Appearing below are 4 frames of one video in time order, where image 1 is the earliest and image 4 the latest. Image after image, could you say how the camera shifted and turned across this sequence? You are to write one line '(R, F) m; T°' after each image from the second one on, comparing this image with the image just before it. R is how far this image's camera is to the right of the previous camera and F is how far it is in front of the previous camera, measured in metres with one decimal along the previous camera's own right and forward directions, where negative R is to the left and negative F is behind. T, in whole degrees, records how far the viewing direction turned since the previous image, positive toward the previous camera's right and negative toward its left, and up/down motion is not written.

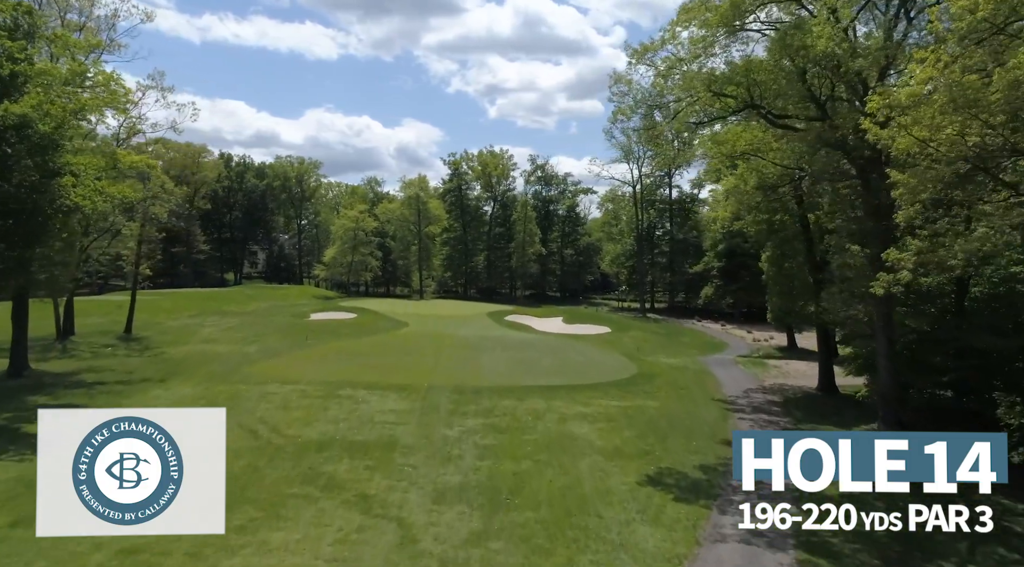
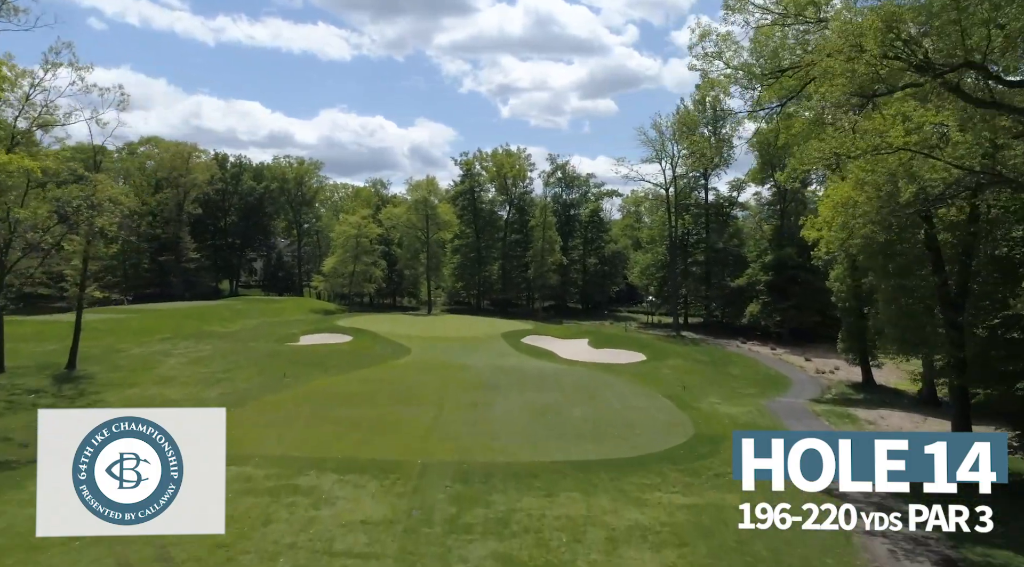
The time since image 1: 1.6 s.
(-0.2, +6.0) m; -1°
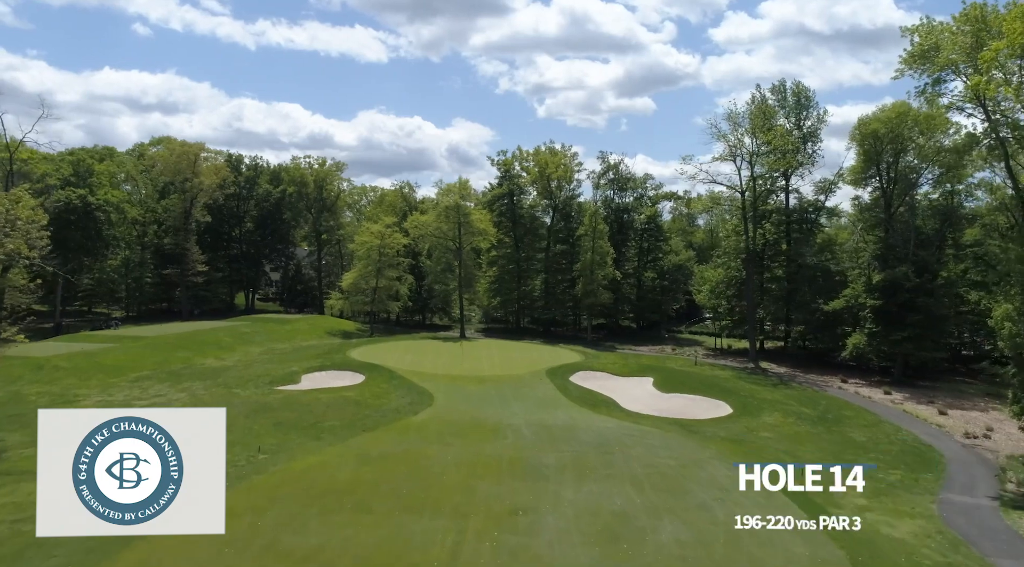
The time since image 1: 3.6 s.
(-0.5, +7.7) m; -3°
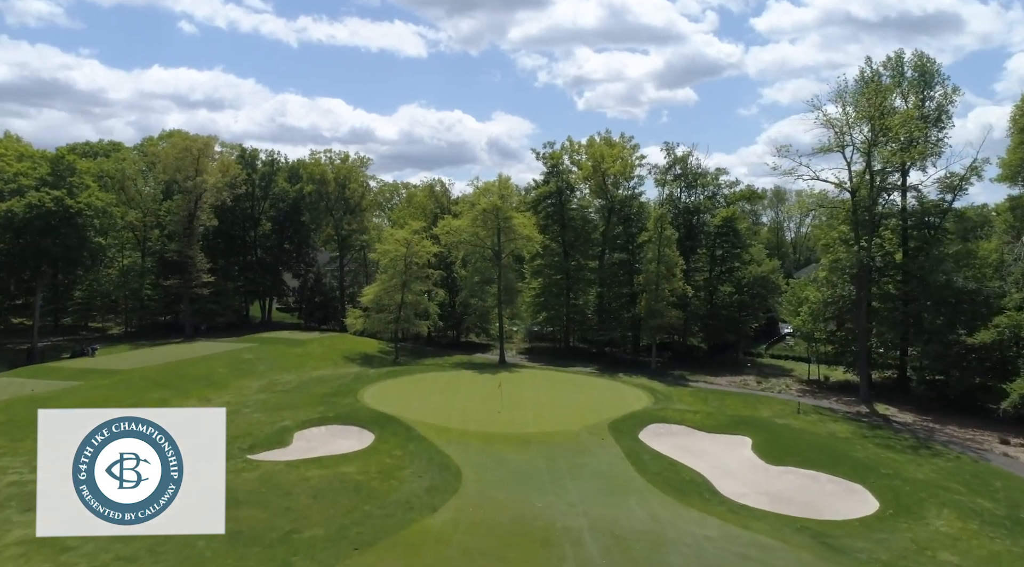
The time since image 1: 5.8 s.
(-0.5, +8.0) m; -3°
